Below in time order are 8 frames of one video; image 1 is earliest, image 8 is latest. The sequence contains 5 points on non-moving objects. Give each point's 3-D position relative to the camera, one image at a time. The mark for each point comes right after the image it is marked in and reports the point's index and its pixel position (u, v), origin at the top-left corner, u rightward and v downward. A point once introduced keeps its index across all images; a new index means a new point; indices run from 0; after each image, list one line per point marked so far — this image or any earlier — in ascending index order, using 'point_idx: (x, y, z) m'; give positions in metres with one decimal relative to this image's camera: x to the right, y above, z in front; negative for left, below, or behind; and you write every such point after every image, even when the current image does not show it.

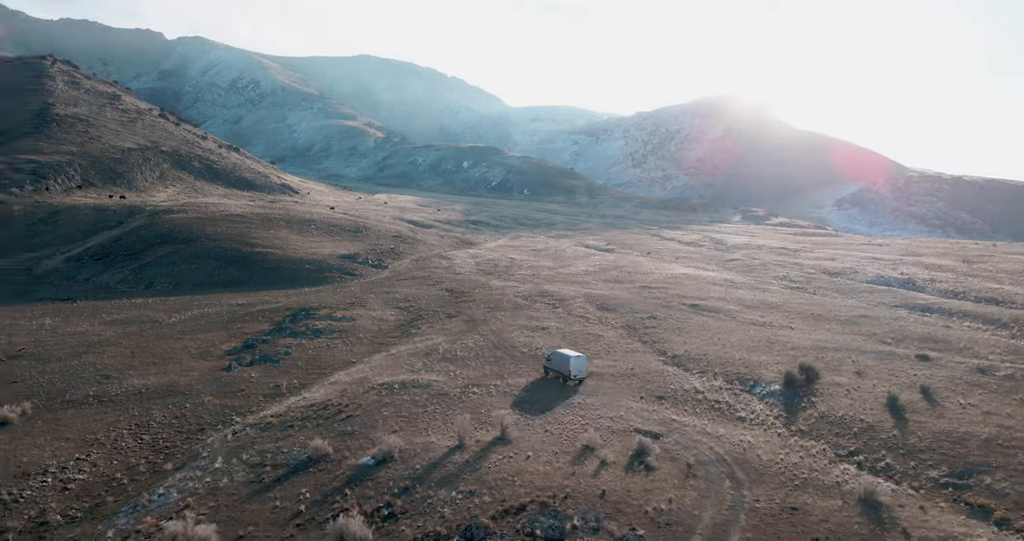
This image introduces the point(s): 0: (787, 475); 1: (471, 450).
0: (+5.7, -4.3, +15.0) m
1: (-0.9, -3.9, +15.7) m
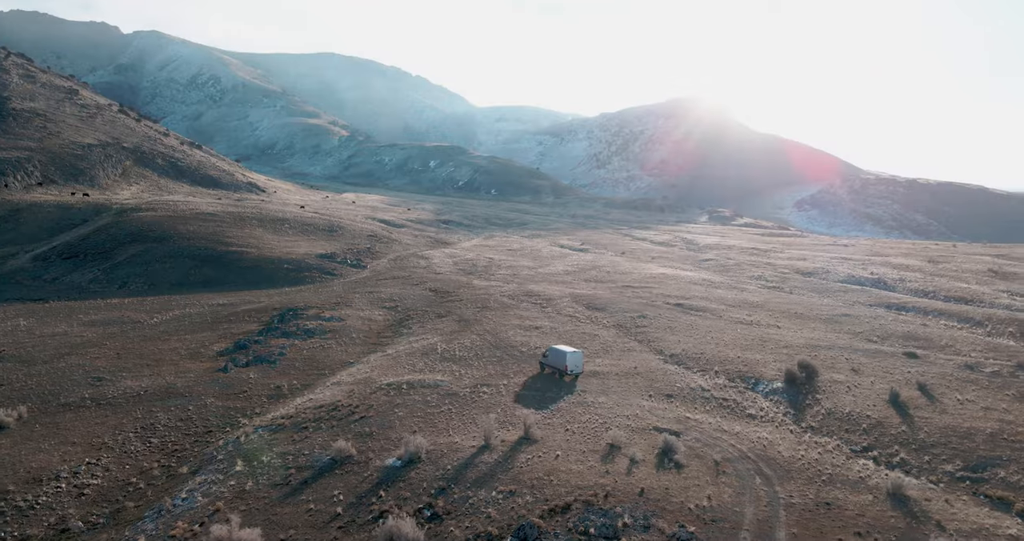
0: (+6.3, -4.3, +15.3) m
1: (-0.3, -3.9, +15.6) m
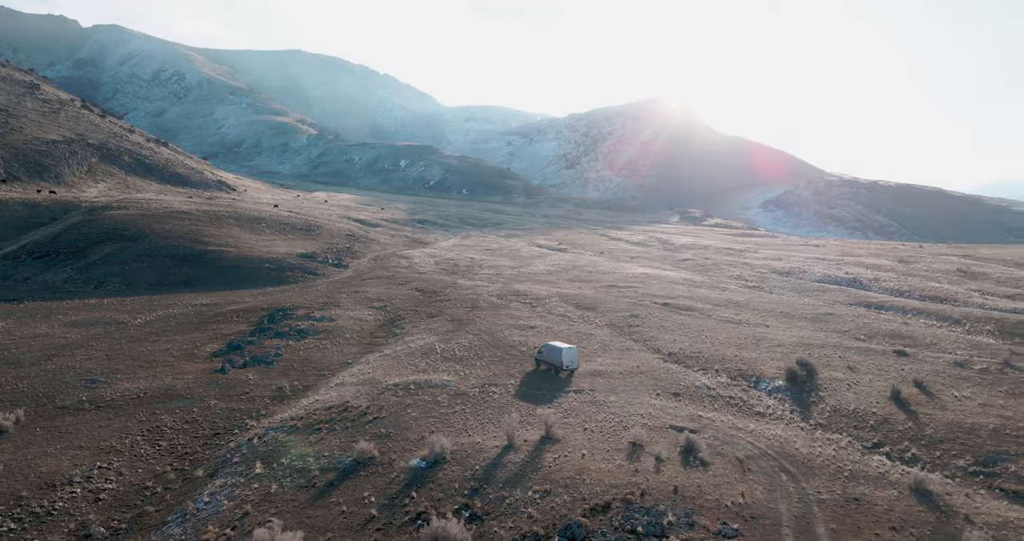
0: (+6.9, -4.2, +15.5) m
1: (+0.3, -3.9, +15.6) m
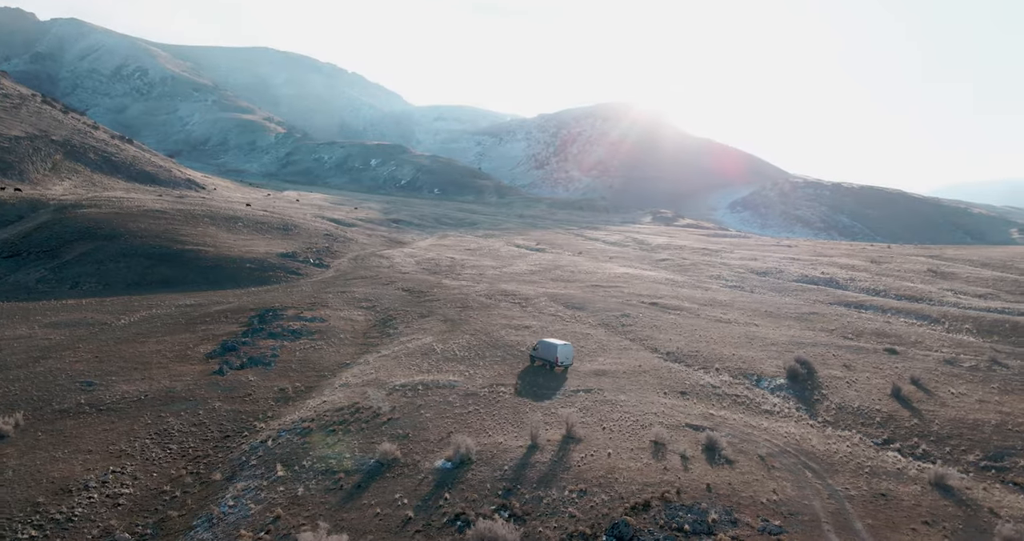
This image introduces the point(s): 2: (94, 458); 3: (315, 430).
0: (+7.4, -4.2, +15.8) m
1: (+0.8, -3.8, +15.6) m
2: (-9.5, -4.3, +16.4) m
3: (-5.0, -4.0, +18.2) m
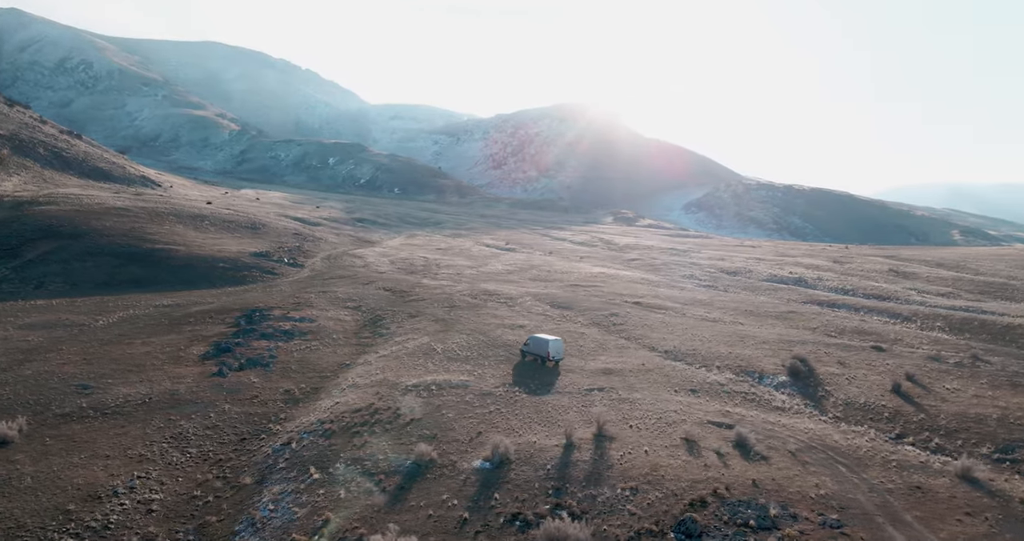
0: (+8.2, -4.2, +16.2) m
1: (+1.6, -3.8, +15.6) m
2: (-8.7, -4.2, +15.8) m
3: (-4.3, -4.0, +17.9) m
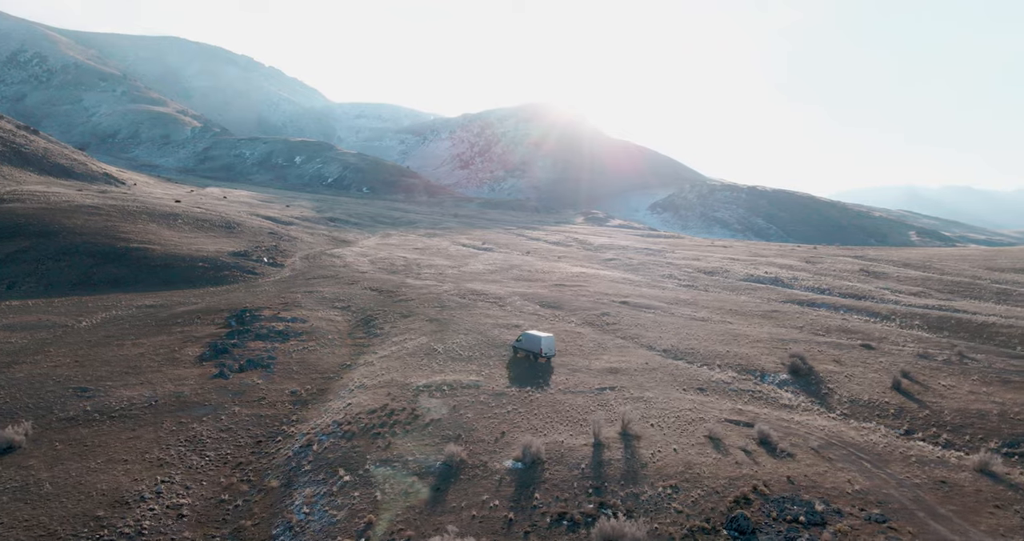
0: (+8.8, -4.2, +16.6) m
1: (+2.2, -3.8, +15.7) m
2: (-8.1, -4.2, +15.4) m
3: (-3.8, -4.0, +17.7) m
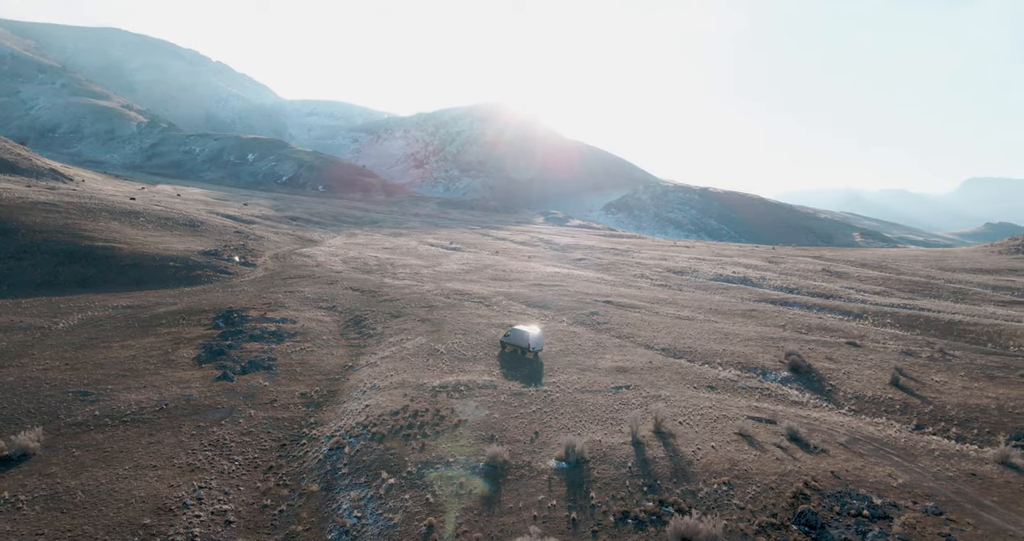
0: (+9.6, -4.2, +17.1) m
1: (+3.1, -3.8, +15.8) m
2: (-7.2, -4.2, +14.9) m
3: (-3.0, -4.0, +17.5) m
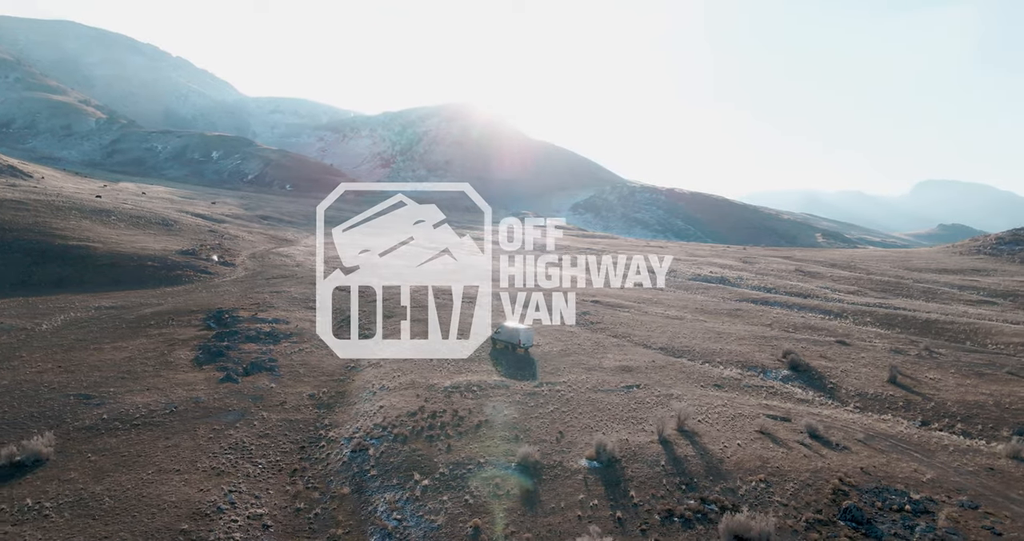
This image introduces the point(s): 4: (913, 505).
0: (+10.2, -4.2, +17.5) m
1: (+3.7, -3.8, +15.9) m
2: (-6.5, -4.2, +14.6) m
3: (-2.4, -4.0, +17.3) m
4: (+6.7, -3.9, +12.2) m
